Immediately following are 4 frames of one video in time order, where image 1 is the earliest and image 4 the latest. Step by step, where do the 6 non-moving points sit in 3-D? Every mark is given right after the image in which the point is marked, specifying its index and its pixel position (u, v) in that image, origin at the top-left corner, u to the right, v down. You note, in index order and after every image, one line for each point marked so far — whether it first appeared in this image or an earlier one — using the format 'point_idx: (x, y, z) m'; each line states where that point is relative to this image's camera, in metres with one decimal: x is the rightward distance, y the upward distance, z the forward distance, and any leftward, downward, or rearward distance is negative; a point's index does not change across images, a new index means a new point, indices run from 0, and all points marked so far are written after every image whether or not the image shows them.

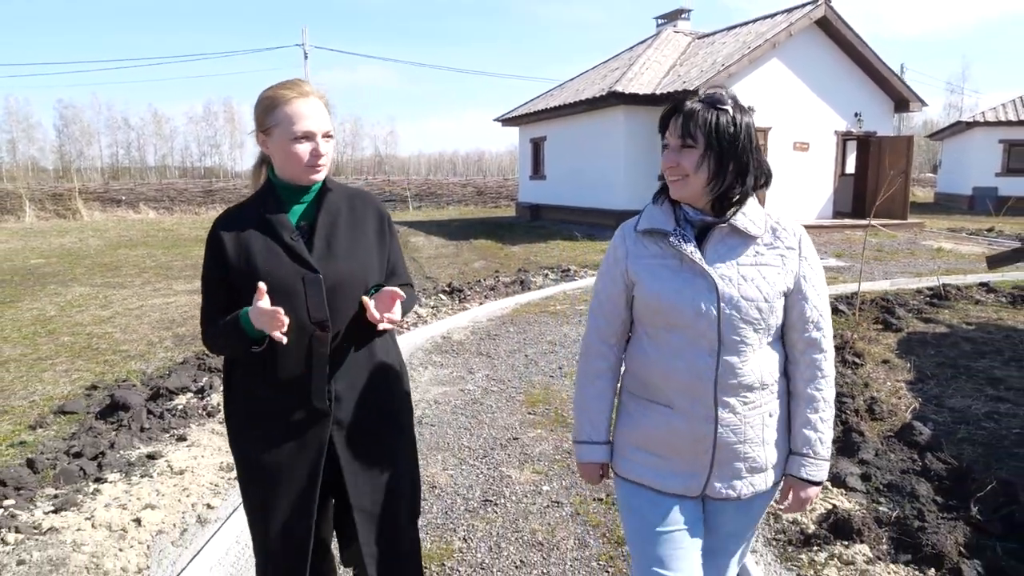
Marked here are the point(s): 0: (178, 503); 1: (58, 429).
0: (-1.6, -1.0, +3.3) m
1: (-2.8, -0.9, +4.3) m
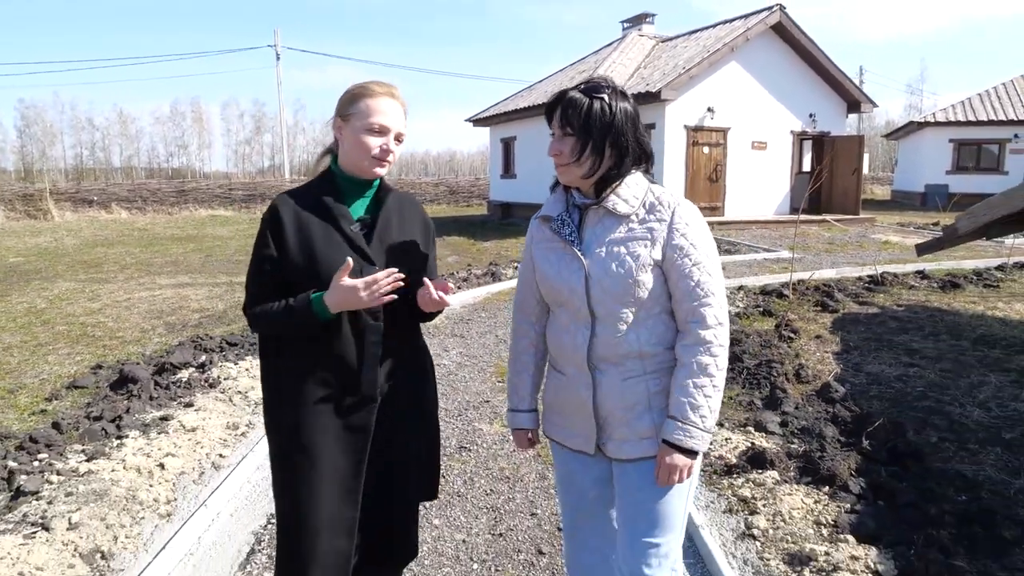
0: (-1.7, -0.9, +3.8) m
1: (-3.0, -0.8, +4.8) m
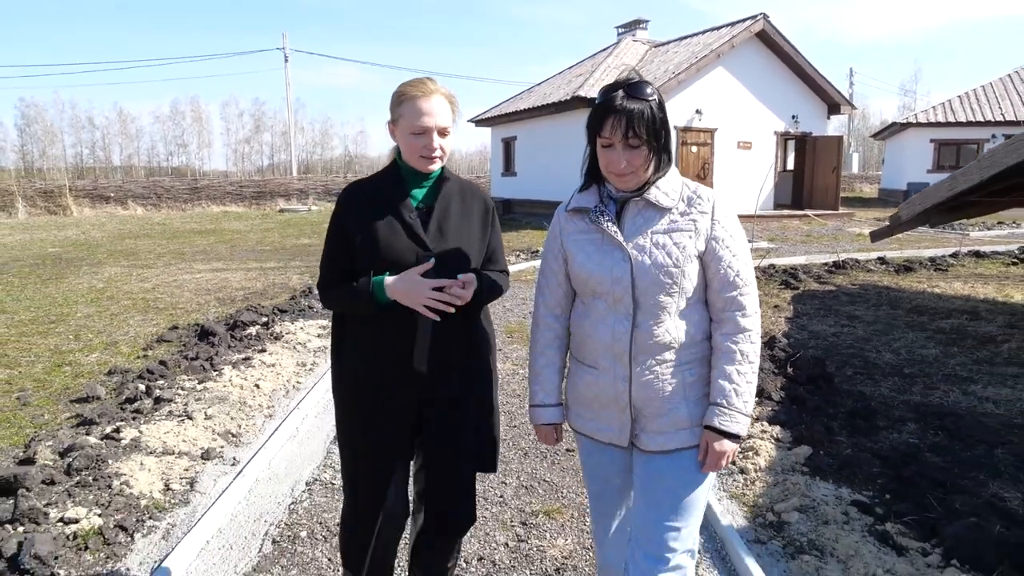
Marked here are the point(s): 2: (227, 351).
0: (-1.7, -0.6, +4.9) m
1: (-2.9, -0.5, +5.9) m
2: (-2.3, -0.5, +5.6) m
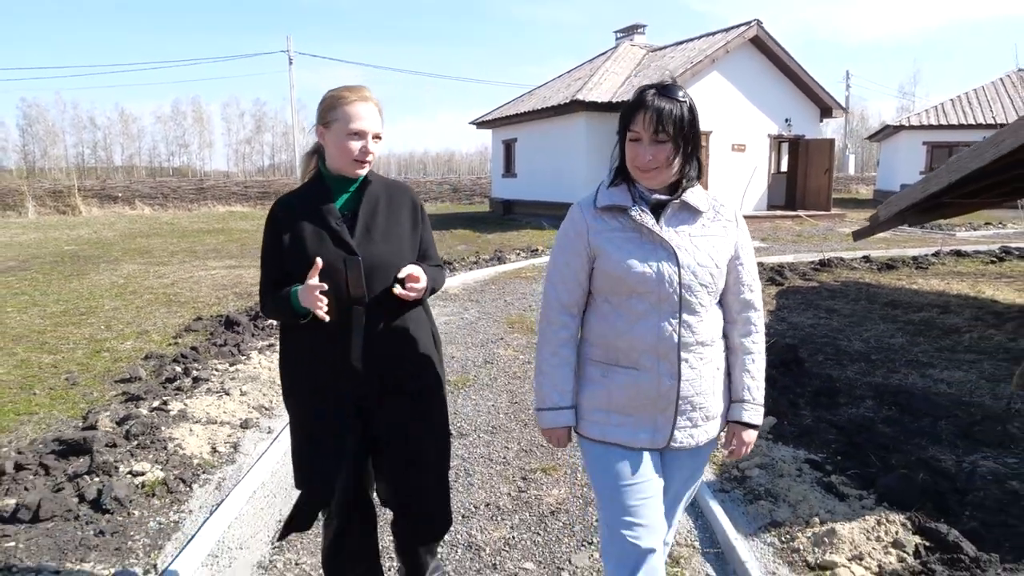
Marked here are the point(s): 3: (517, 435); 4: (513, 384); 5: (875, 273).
0: (-1.6, -0.6, +5.5) m
1: (-2.9, -0.4, +6.4) m
2: (-2.3, -0.4, +6.1) m
3: (0.0, -0.9, +4.2) m
4: (0.0, -0.7, +5.1) m
5: (+5.4, +0.2, +10.5) m
